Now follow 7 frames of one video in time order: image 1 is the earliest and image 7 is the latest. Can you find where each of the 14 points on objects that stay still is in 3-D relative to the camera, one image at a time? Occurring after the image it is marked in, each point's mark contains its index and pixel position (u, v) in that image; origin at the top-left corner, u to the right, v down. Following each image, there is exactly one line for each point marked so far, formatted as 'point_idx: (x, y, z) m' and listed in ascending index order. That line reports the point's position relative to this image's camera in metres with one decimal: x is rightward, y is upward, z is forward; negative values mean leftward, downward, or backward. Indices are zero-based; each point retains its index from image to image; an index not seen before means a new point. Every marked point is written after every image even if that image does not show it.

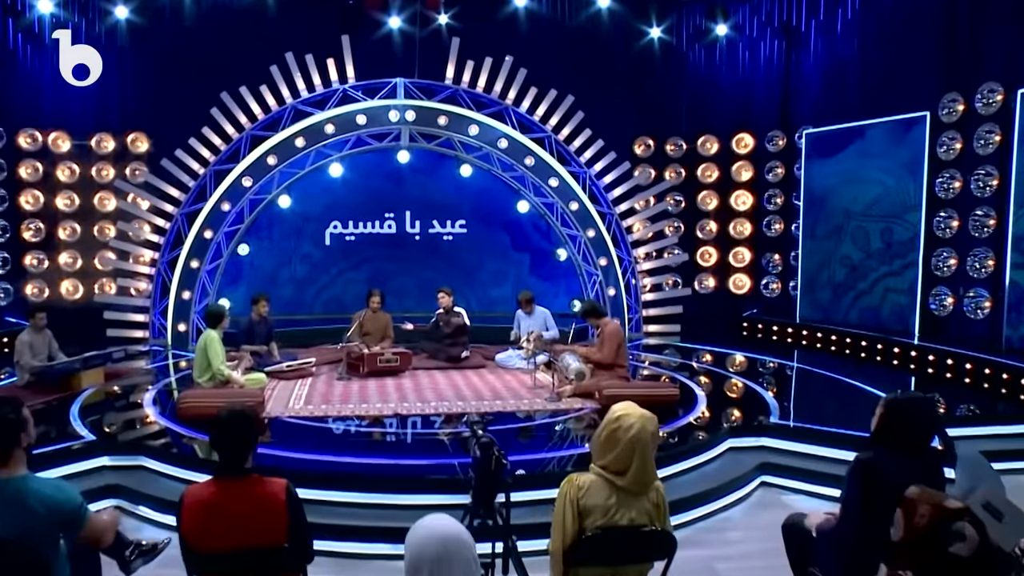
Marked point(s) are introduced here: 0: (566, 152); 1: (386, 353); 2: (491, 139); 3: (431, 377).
0: (+0.8, +1.9, +10.4) m
1: (-1.3, -0.7, +7.4) m
2: (-0.3, +2.0, +9.9) m
3: (-0.8, -0.9, +7.6) m
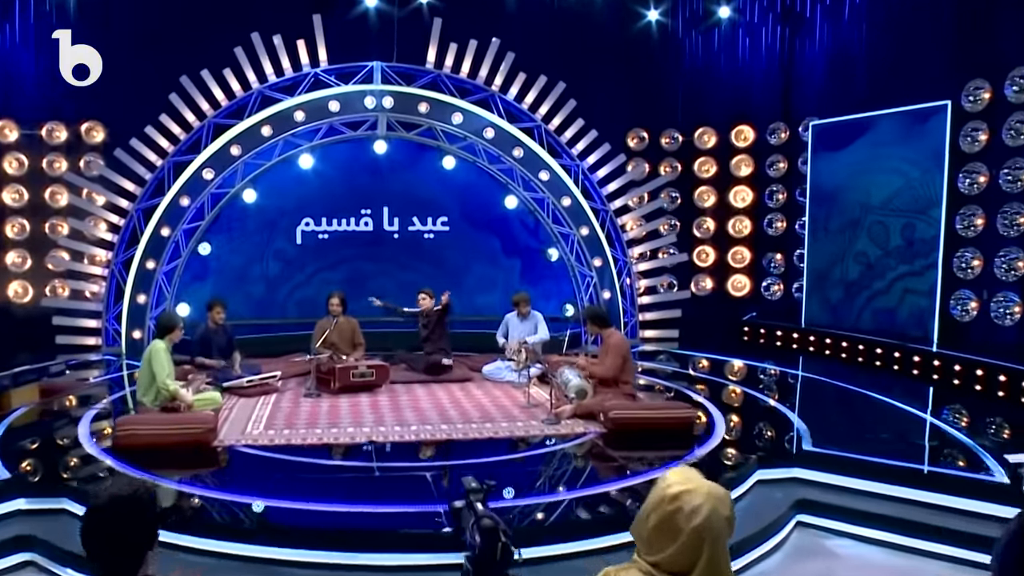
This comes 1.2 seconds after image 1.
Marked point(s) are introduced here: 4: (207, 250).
0: (+0.6, +1.9, +9.7) m
1: (-1.4, -0.7, +6.6) m
2: (-0.4, +2.0, +9.1) m
3: (-0.9, -1.0, +6.7) m
4: (-3.7, +0.6, +9.6) m
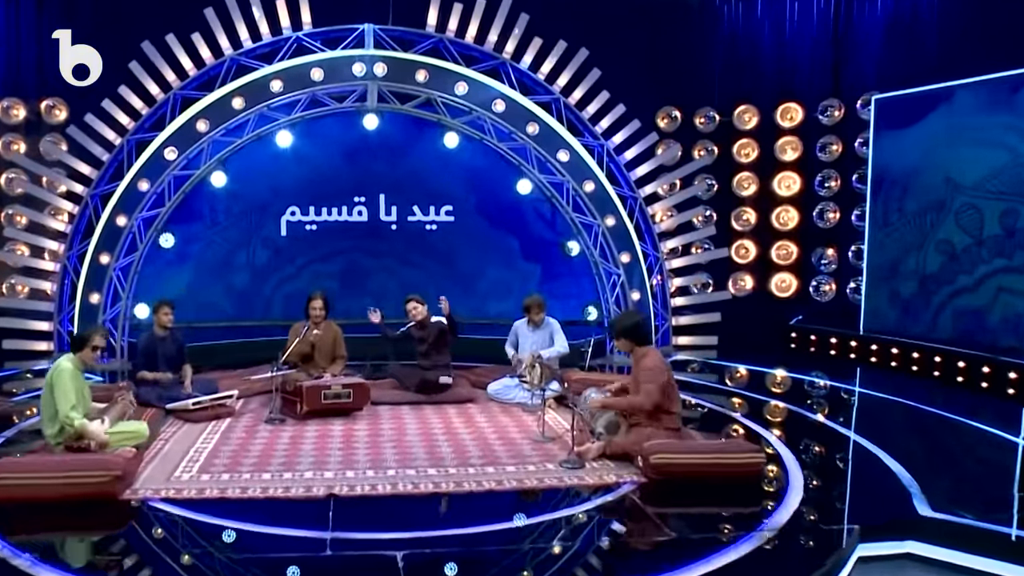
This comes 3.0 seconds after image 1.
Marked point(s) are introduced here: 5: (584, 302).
0: (+0.7, +1.9, +8.3) m
1: (-1.3, -0.7, +5.3) m
2: (-0.3, +2.0, +7.8) m
3: (-0.8, -1.0, +5.5) m
4: (-3.6, +0.6, +8.3) m
5: (+0.9, -0.2, +8.9) m
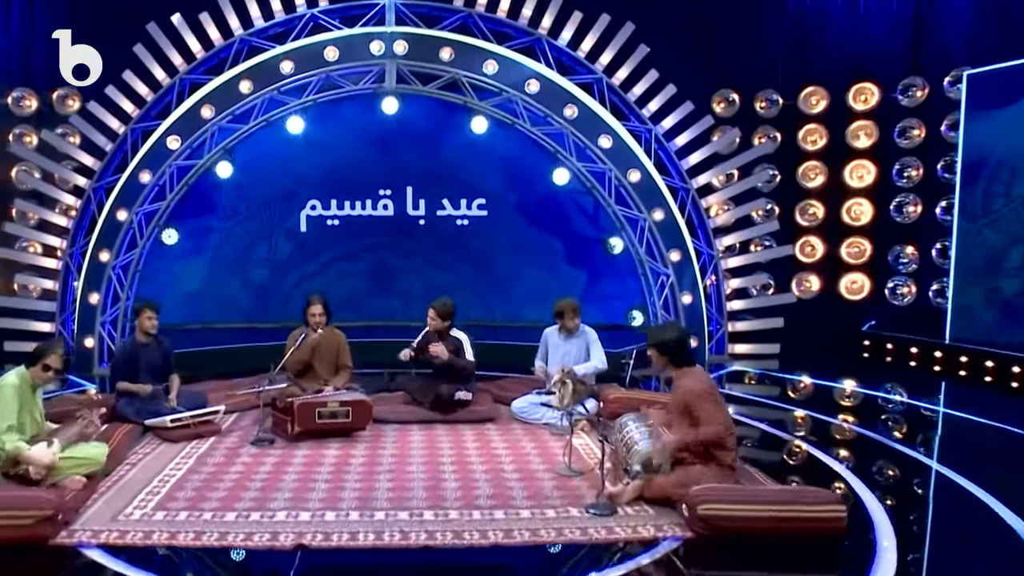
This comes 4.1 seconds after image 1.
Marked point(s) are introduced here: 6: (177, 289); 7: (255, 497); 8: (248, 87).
0: (+1.1, +1.9, +7.4) m
1: (-1.1, -0.7, +4.6) m
2: (0.0, +2.0, +7.0) m
3: (-0.7, -1.0, +4.7) m
4: (-3.2, +0.6, +7.8) m
5: (+1.3, -0.2, +8.0) m
6: (-3.5, +0.1, +7.8) m
7: (-1.3, -1.1, +3.8) m
8: (-2.4, +1.8, +6.5) m
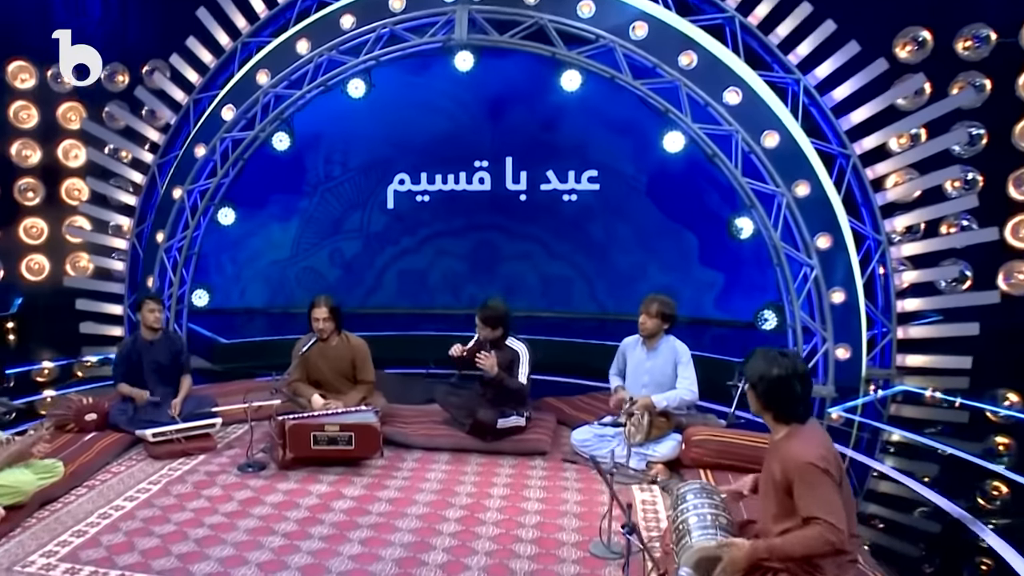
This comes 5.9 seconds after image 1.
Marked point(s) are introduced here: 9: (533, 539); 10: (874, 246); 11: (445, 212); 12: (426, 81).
0: (+2.0, +1.9, +5.9) m
1: (-0.9, -0.7, +3.7) m
2: (+0.8, +2.0, +5.7) m
3: (-0.5, -1.0, +3.8) m
4: (-2.2, +0.8, +7.3) m
5: (+2.2, -0.1, +6.5) m
6: (-2.5, +0.2, +7.4) m
7: (-1.3, -1.1, +3.0) m
8: (-1.6, +1.9, +5.8) m
9: (+0.1, -1.1, +3.2) m
10: (+2.9, +0.3, +5.9) m
11: (-0.7, +0.7, +7.0) m
12: (-0.8, +1.9, +6.9) m
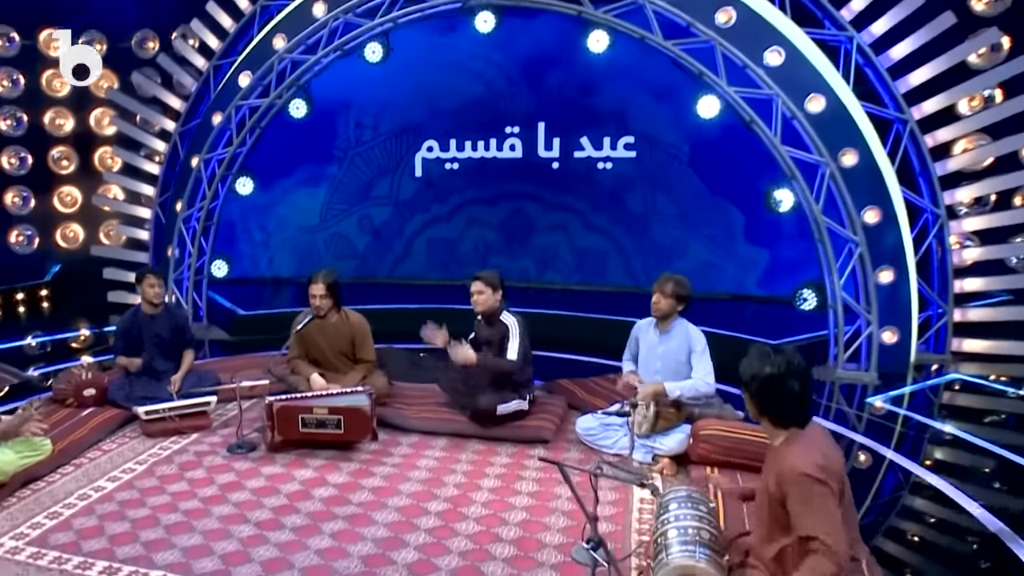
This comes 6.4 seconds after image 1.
0: (+2.1, +2.1, +5.4) m
1: (-1.0, -0.6, +3.6) m
2: (+1.0, +2.2, +5.3) m
3: (-0.5, -0.9, +3.6) m
4: (-1.9, +1.1, +7.1) m
5: (+2.4, +0.1, +6.0) m
6: (-2.2, +0.5, +7.3) m
7: (-1.4, -1.0, +2.9) m
8: (-1.4, +2.1, +5.6) m
9: (0.0, -1.0, +3.0) m
10: (+3.0, +0.5, +5.4) m
11: (-0.4, +1.0, +6.8) m
12: (-0.5, +2.2, +6.6) m
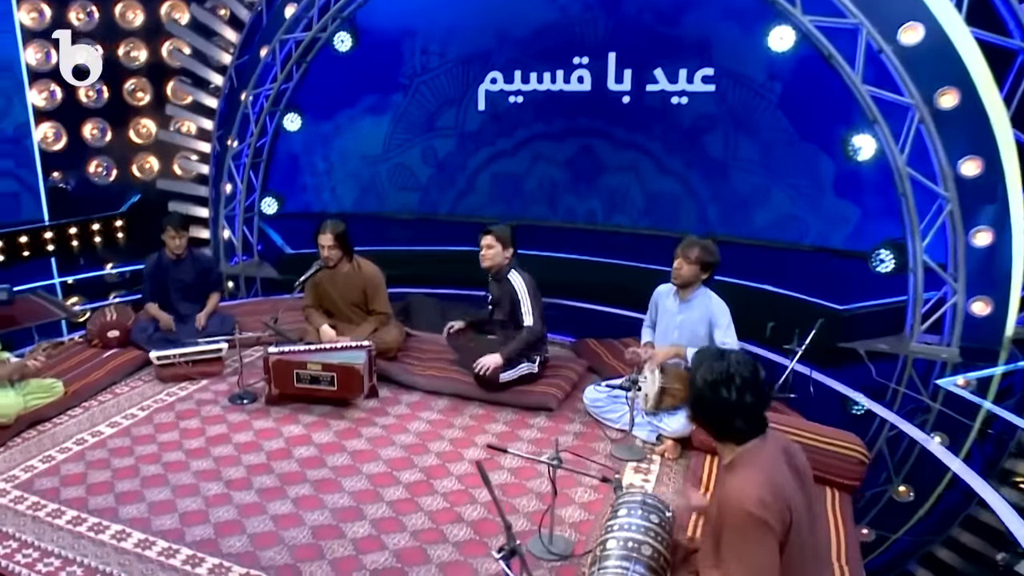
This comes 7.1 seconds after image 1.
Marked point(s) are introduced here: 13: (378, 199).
0: (+2.5, +2.3, +4.5) m
1: (-1.0, -0.4, +3.5) m
2: (+1.3, +2.5, +4.6) m
3: (-0.5, -0.7, +3.5) m
4: (-1.3, +1.7, +7.0) m
5: (+2.8, +0.4, +5.3) m
6: (-1.5, +1.2, +7.3) m
7: (-1.5, -0.8, +3.0) m
8: (-1.0, +2.5, +5.3) m
9: (-0.1, -0.9, +2.8) m
10: (+3.3, +0.7, +4.6) m
11: (+0.1, +1.5, +6.4) m
12: (0.0, +2.7, +6.1) m
13: (-1.3, +0.9, +7.2) m
